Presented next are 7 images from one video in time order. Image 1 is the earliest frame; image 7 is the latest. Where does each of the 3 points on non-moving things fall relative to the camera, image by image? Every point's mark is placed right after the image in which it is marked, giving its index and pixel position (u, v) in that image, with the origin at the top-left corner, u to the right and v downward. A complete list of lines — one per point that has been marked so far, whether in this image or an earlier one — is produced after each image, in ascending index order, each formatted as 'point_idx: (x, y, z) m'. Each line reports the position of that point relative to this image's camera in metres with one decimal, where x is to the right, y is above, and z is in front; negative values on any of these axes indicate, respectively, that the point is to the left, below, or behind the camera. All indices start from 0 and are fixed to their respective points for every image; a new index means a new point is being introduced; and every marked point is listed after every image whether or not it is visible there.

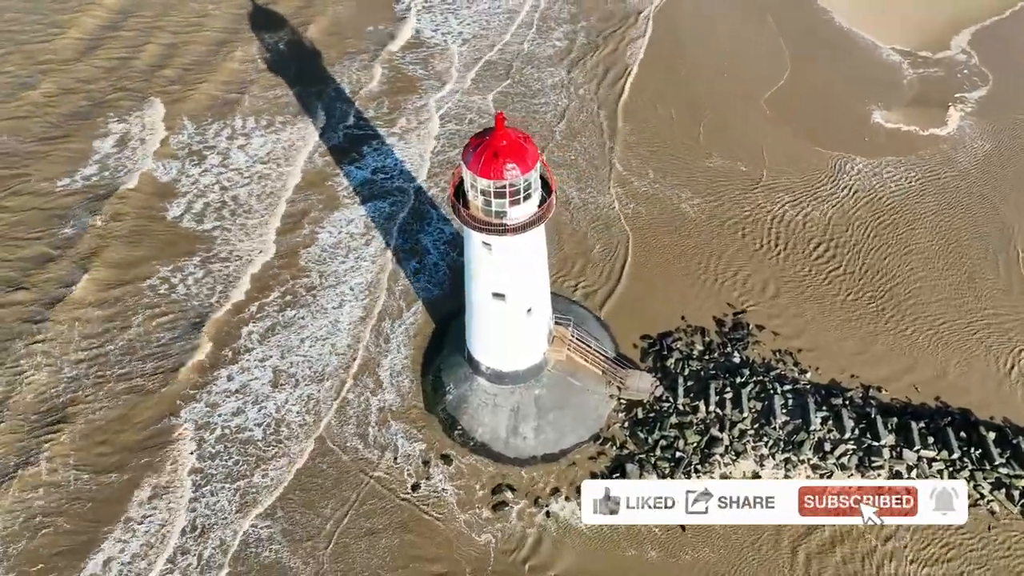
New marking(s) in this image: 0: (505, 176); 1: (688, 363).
0: (-0.2, +1.6, +10.8) m
1: (+3.5, -1.5, +14.9) m
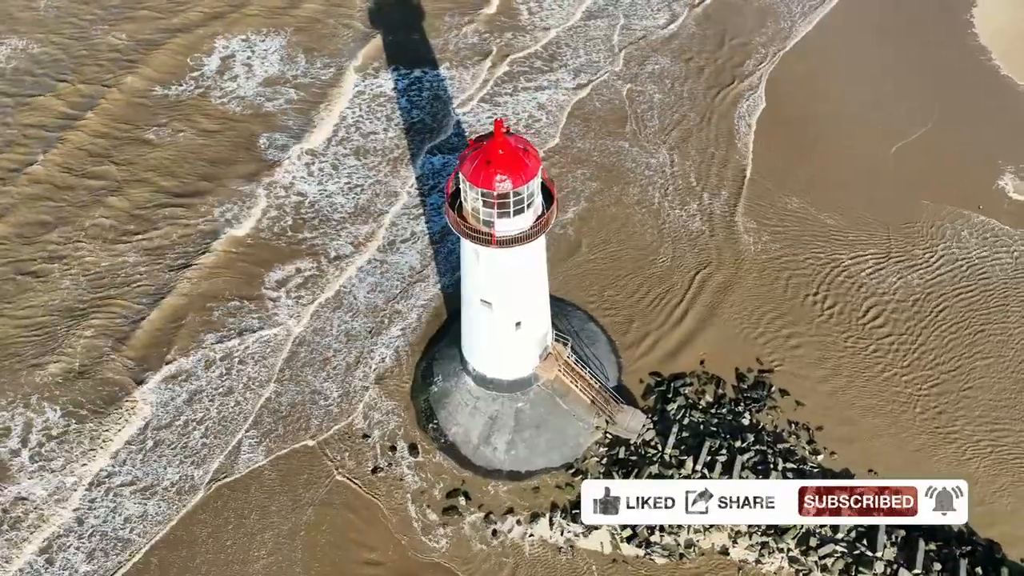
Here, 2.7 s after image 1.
0: (-0.3, +1.4, +10.1) m
1: (+3.3, -2.3, +13.8) m
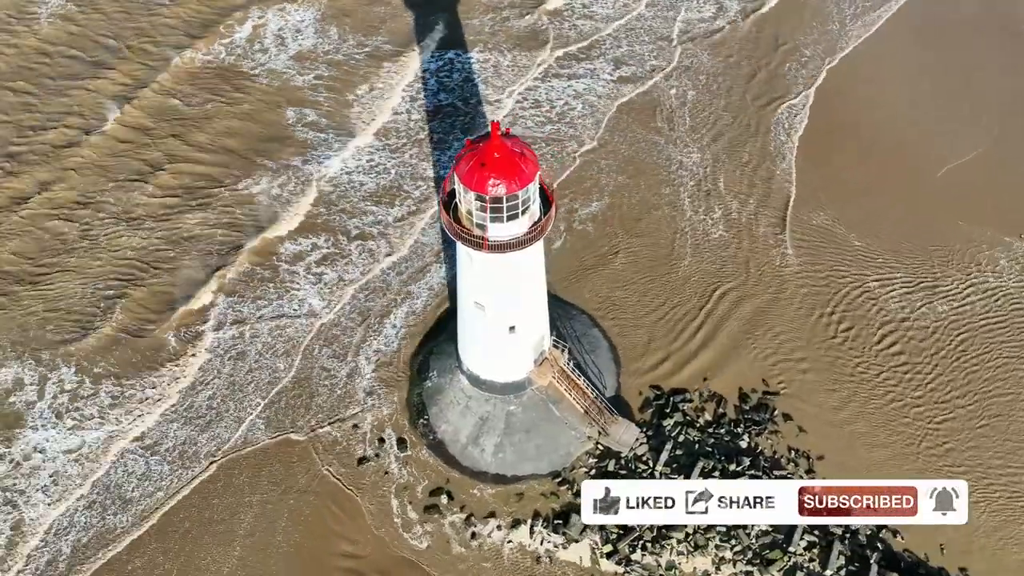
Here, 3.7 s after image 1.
0: (-0.4, +1.3, +9.8) m
1: (+3.1, -2.6, +13.4) m
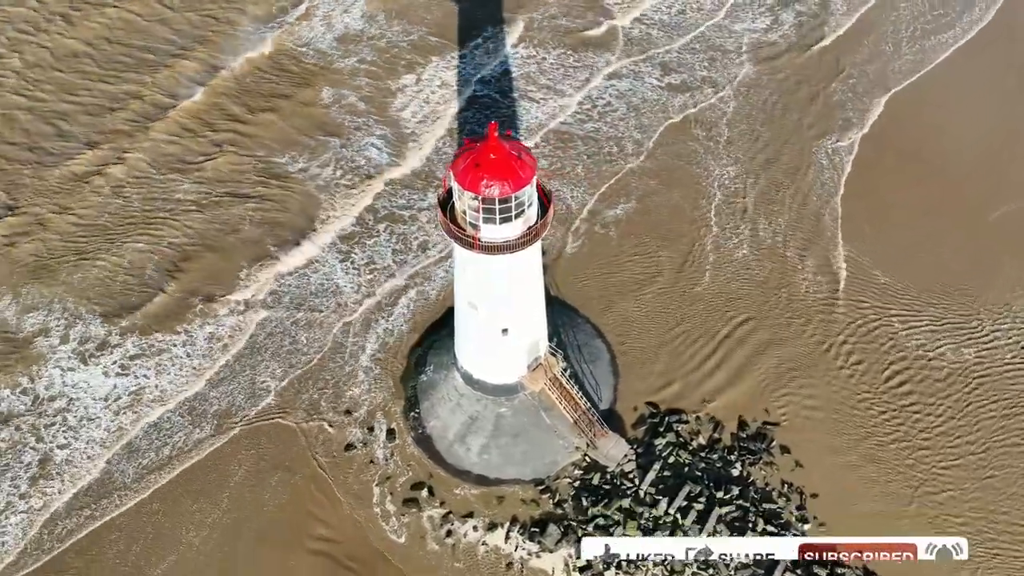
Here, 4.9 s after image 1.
0: (-0.4, +1.3, +9.7) m
1: (+2.9, -2.9, +13.1) m
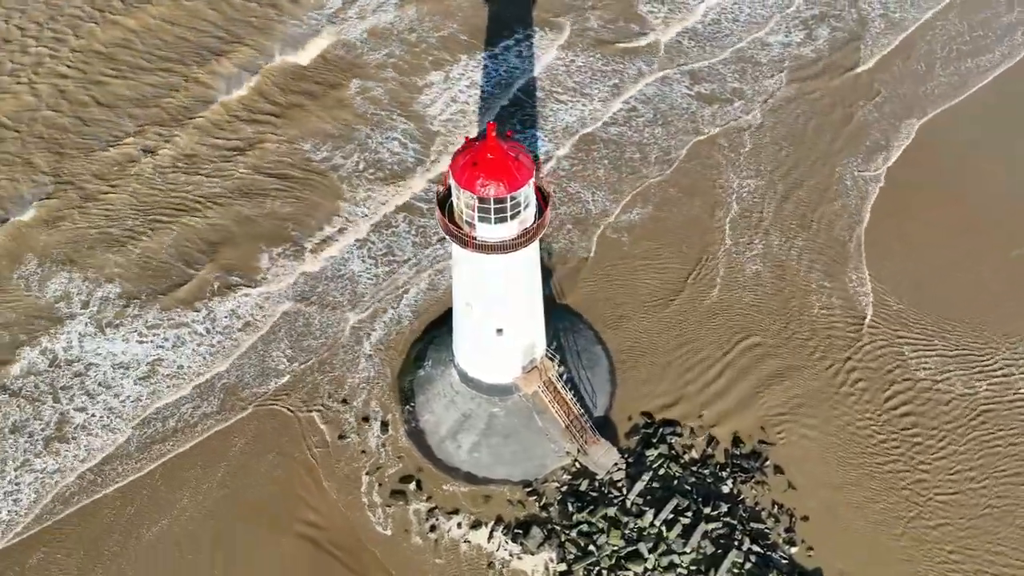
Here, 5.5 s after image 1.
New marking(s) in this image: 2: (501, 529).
0: (-0.5, +1.3, +9.7) m
1: (+2.7, -3.1, +13.0) m
2: (-0.2, -4.1, +12.7) m
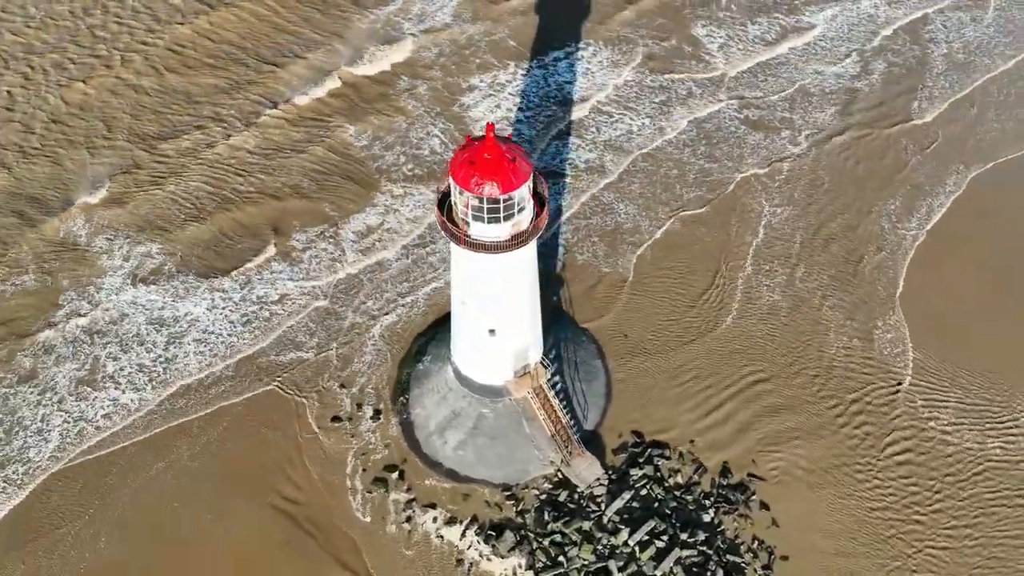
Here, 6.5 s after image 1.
0: (-0.6, +1.3, +9.9) m
1: (+2.4, -3.4, +12.9) m
2: (-0.6, -4.1, +12.8) m
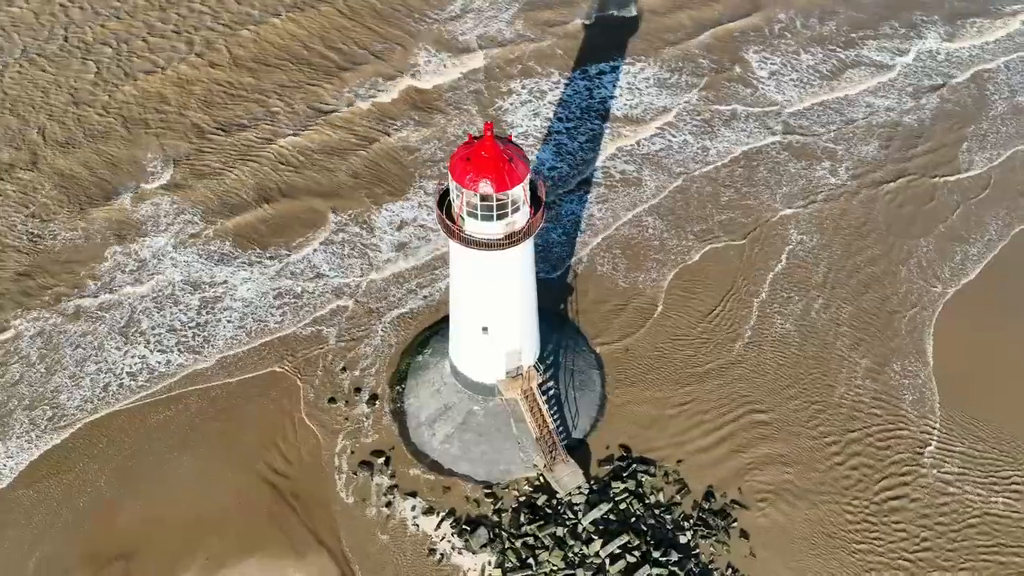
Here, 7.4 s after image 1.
0: (-0.7, +1.4, +10.1) m
1: (+2.0, -3.6, +12.8) m
2: (-1.0, -4.1, +12.9) m
